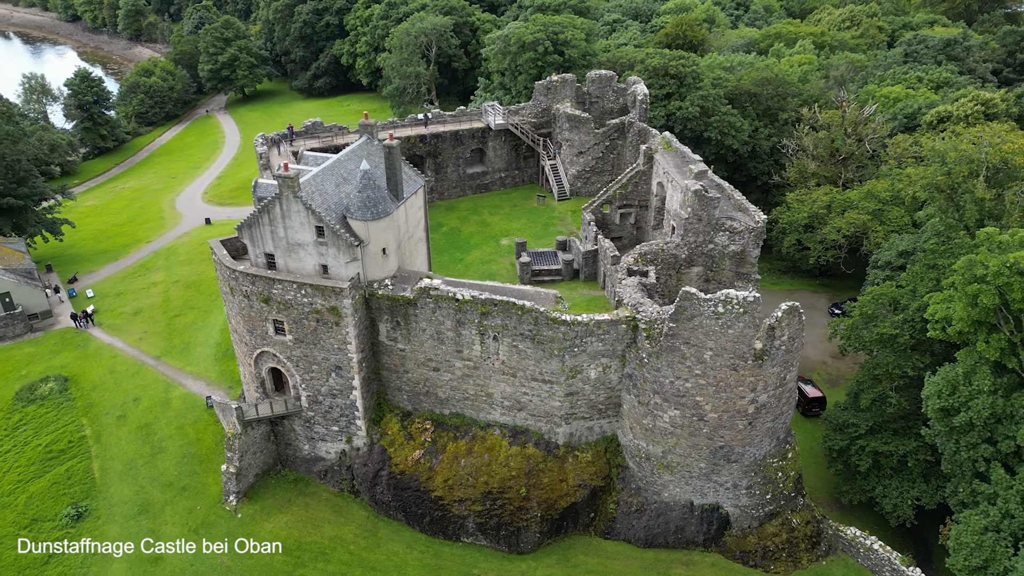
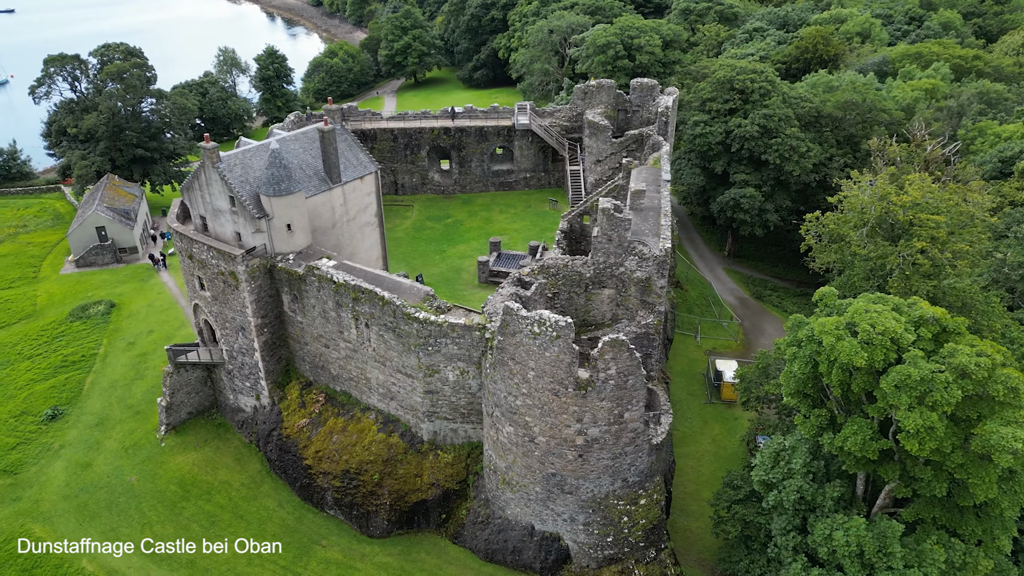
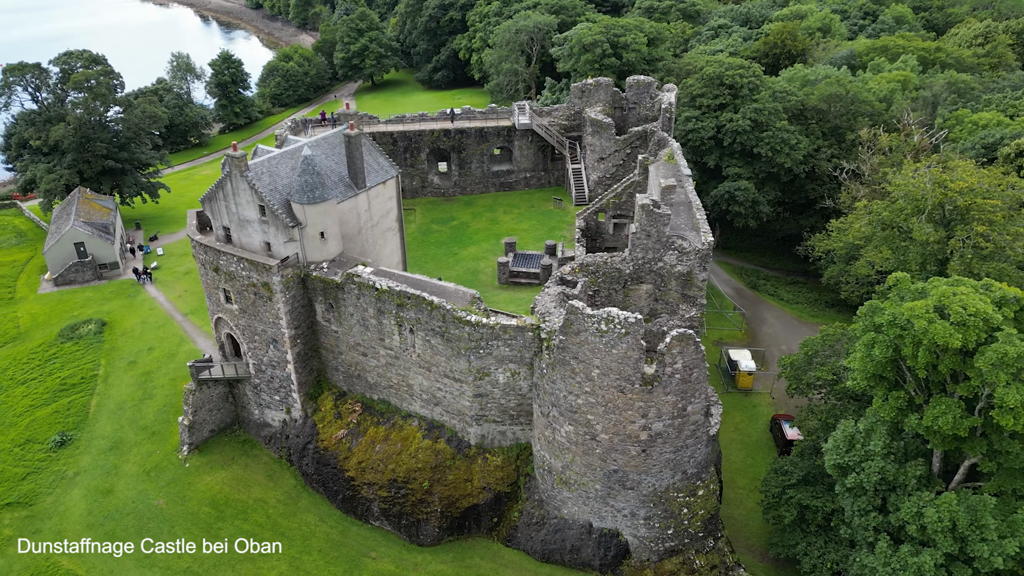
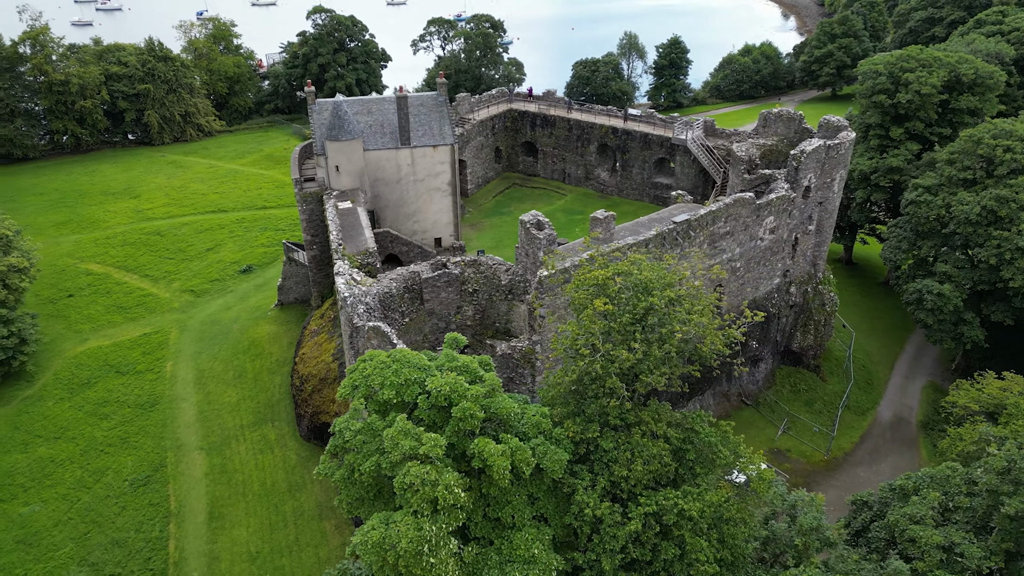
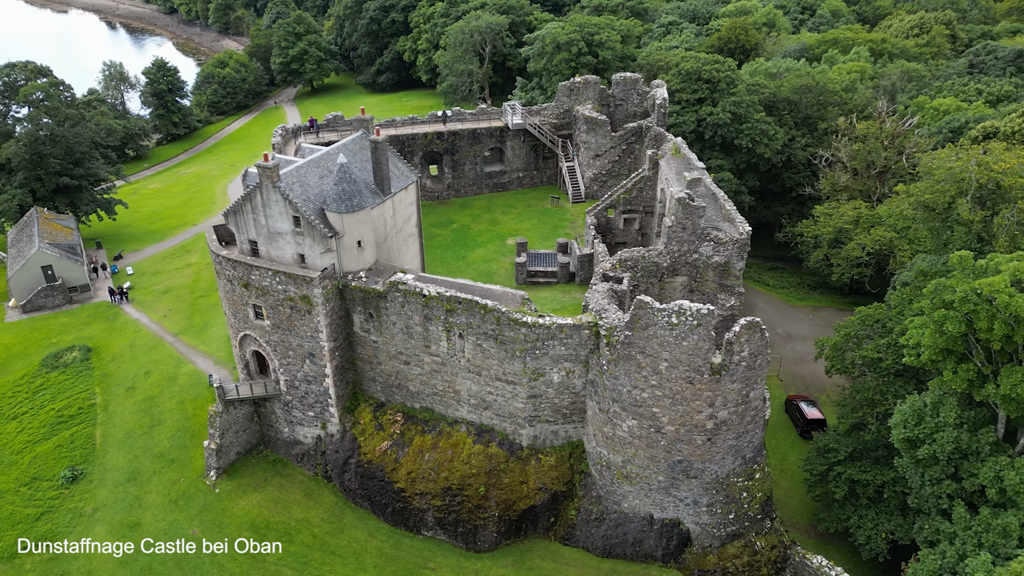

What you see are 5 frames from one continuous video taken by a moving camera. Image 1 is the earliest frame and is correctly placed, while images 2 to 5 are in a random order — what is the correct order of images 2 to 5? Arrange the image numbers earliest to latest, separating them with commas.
5, 3, 2, 4
